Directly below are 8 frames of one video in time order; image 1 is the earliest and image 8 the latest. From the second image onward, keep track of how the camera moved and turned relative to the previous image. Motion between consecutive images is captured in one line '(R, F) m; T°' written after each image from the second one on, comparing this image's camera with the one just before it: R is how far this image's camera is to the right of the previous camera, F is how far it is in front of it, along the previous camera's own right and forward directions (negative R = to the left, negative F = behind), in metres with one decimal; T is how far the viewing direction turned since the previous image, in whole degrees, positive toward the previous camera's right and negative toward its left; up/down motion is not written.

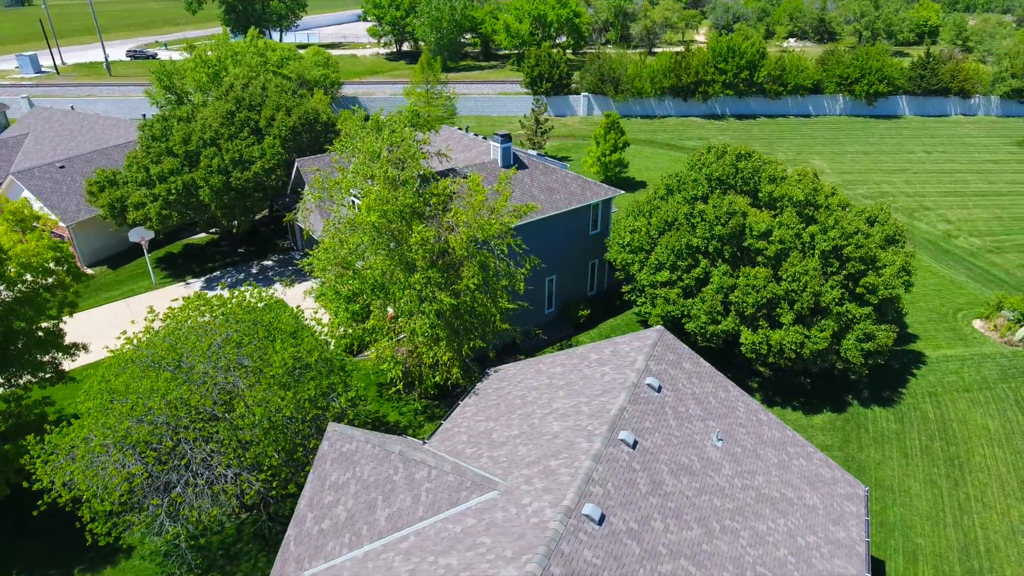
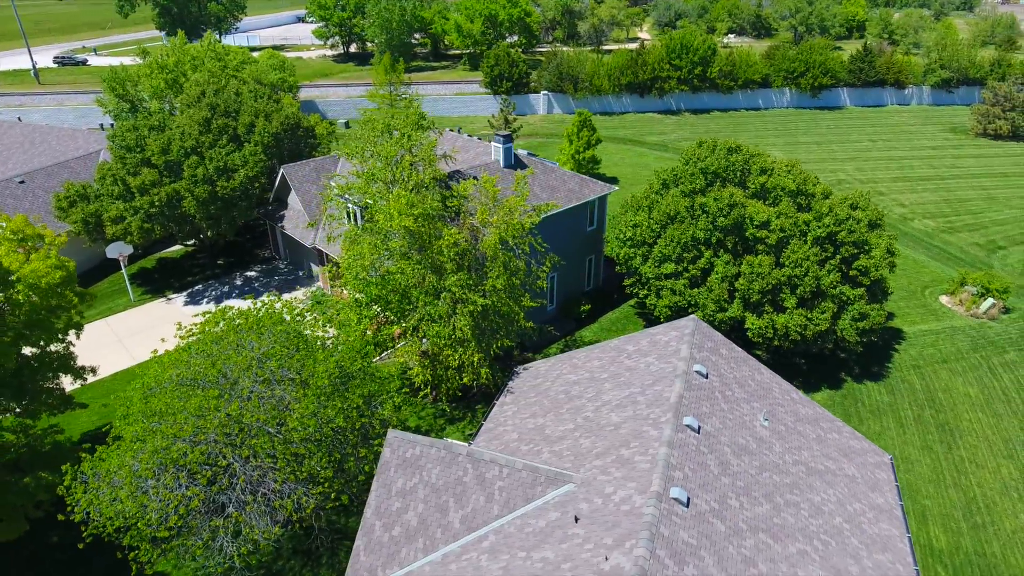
(-2.7, -0.2) m; +5°
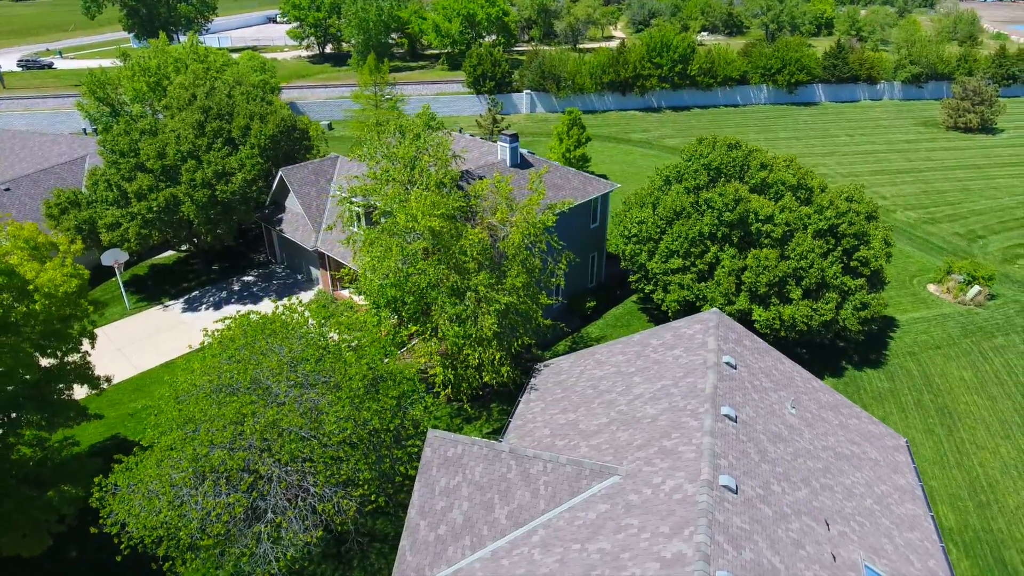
(-1.6, -0.2) m; +2°
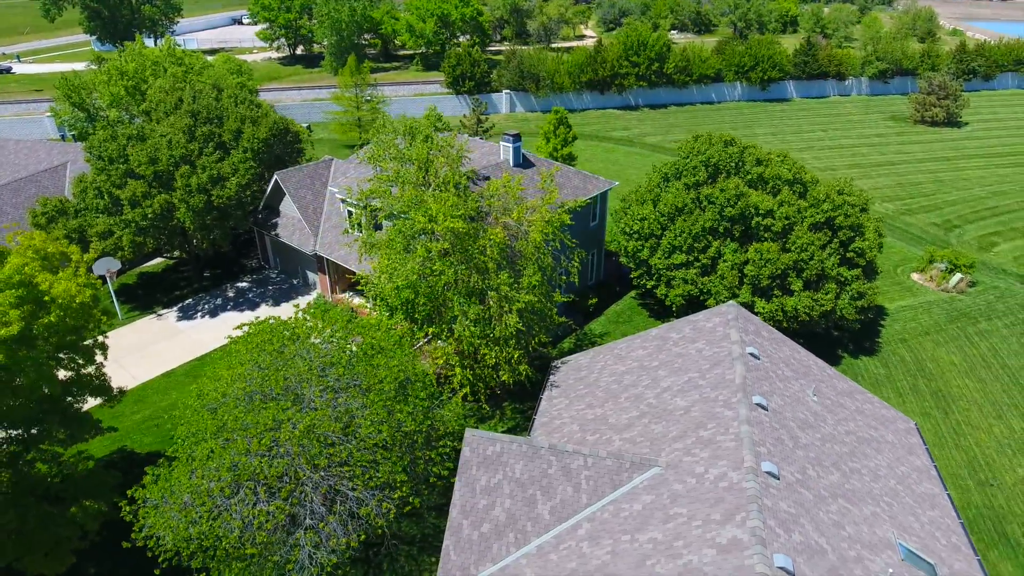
(-1.6, -0.2) m; +3°
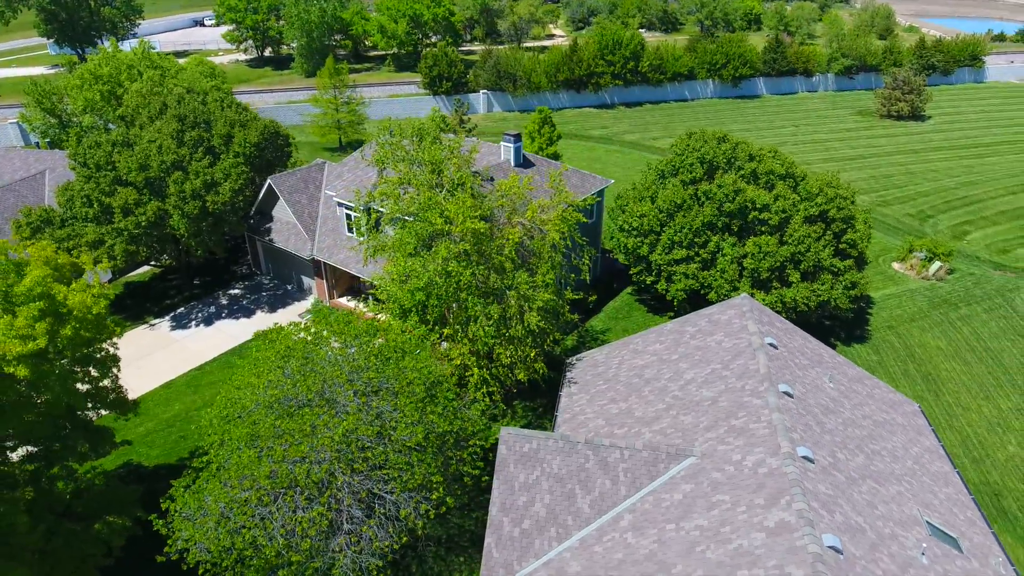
(-1.6, -0.2) m; +3°
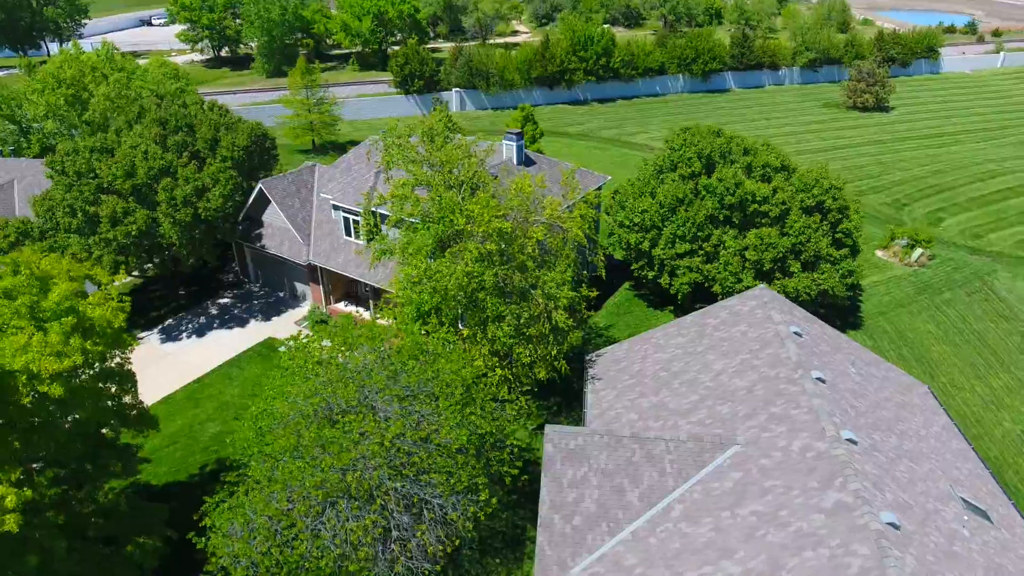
(-1.9, 0.0) m; +3°
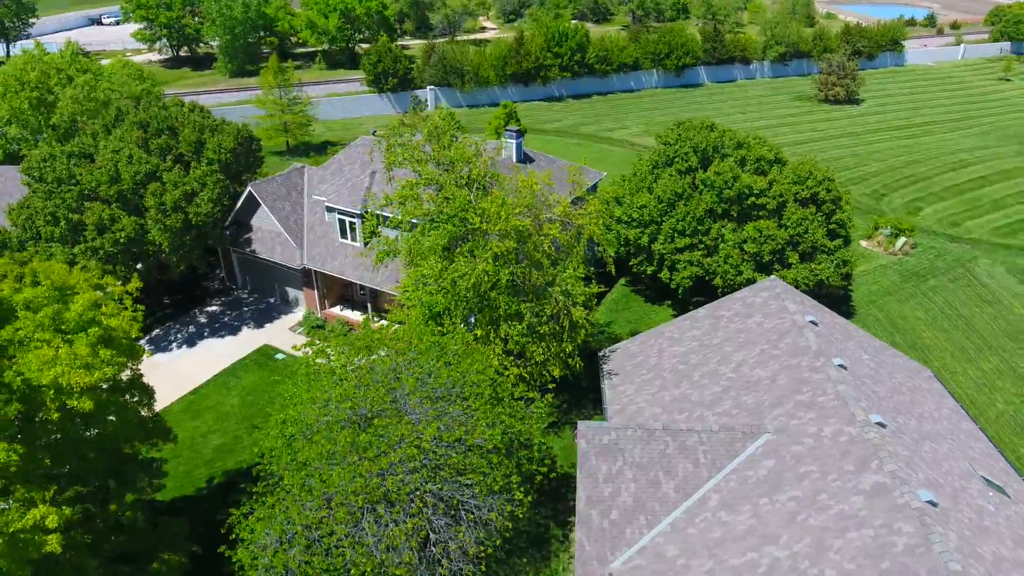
(-1.5, 0.0) m; +3°
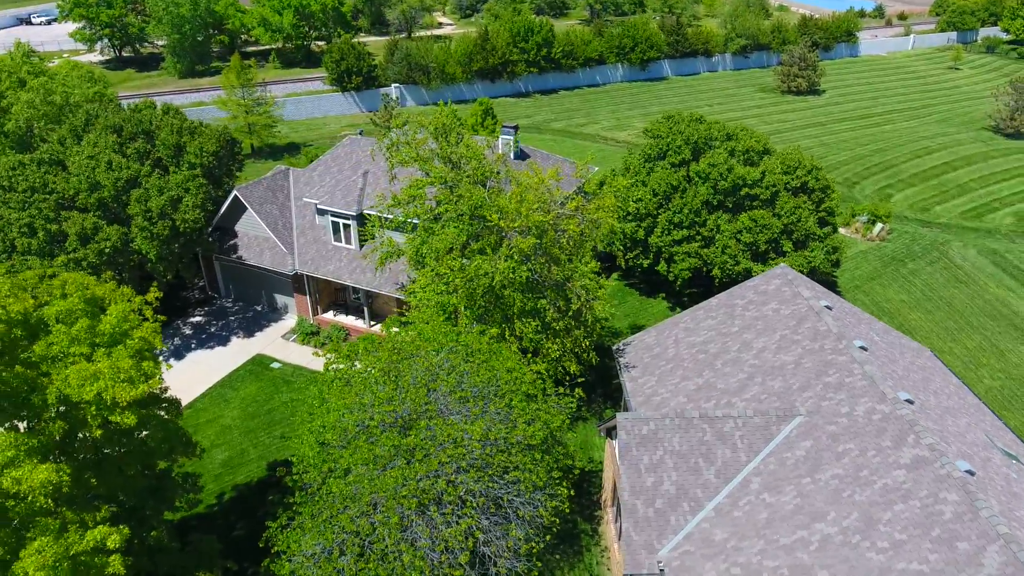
(-2.0, 0.0) m; +4°
